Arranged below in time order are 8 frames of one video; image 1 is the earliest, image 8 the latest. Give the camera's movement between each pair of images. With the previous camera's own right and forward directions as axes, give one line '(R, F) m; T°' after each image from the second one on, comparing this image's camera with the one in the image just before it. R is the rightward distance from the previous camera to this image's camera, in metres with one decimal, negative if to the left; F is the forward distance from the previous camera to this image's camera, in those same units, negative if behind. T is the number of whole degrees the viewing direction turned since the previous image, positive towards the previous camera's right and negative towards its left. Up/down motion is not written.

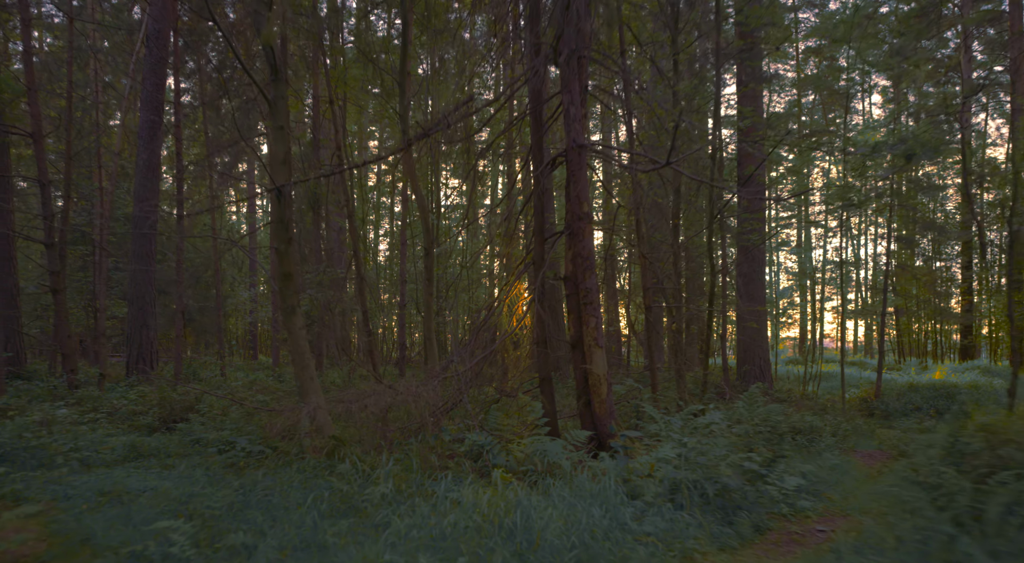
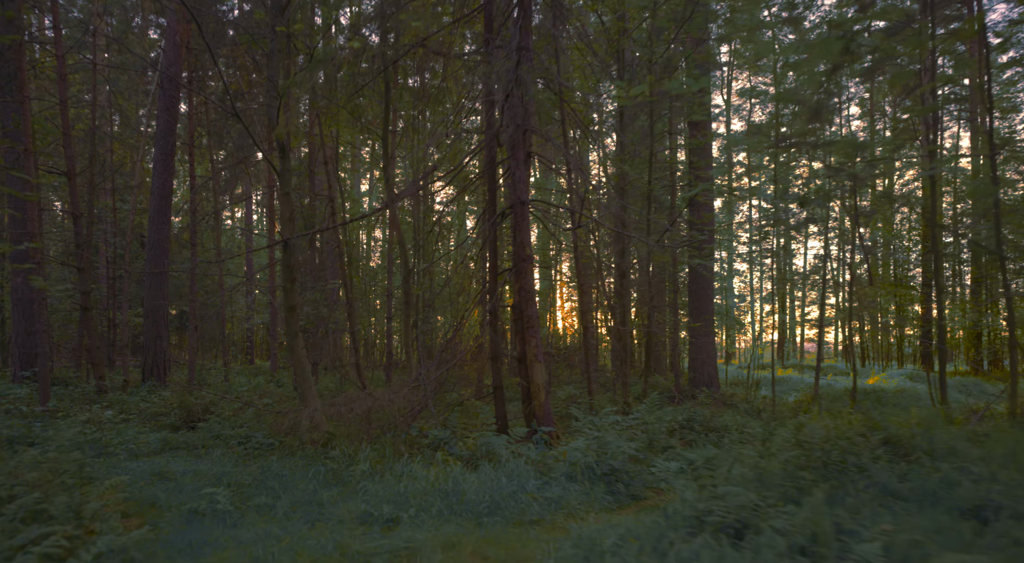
(+0.4, -1.7) m; +1°
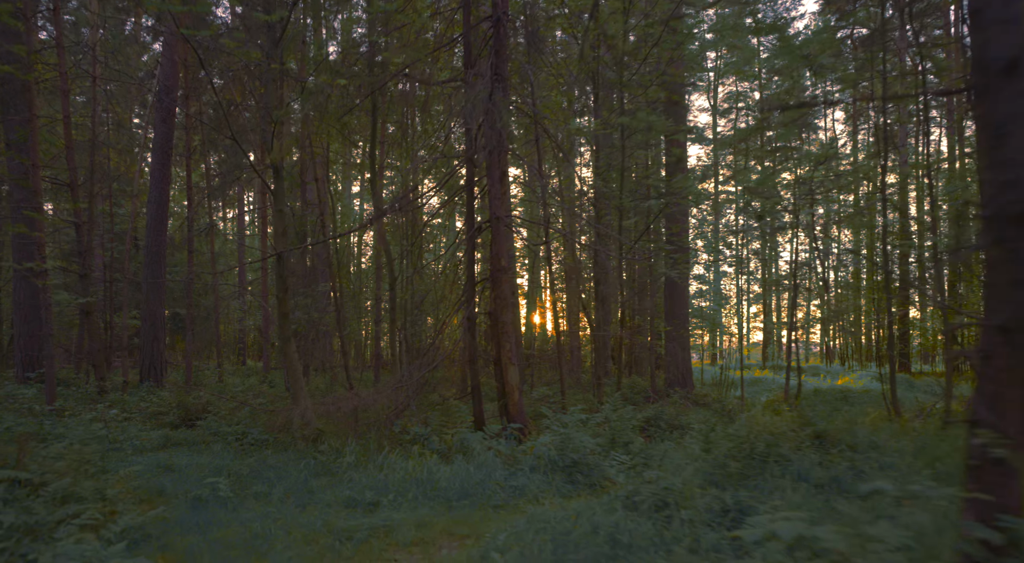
(+0.2, -0.7) m; +1°
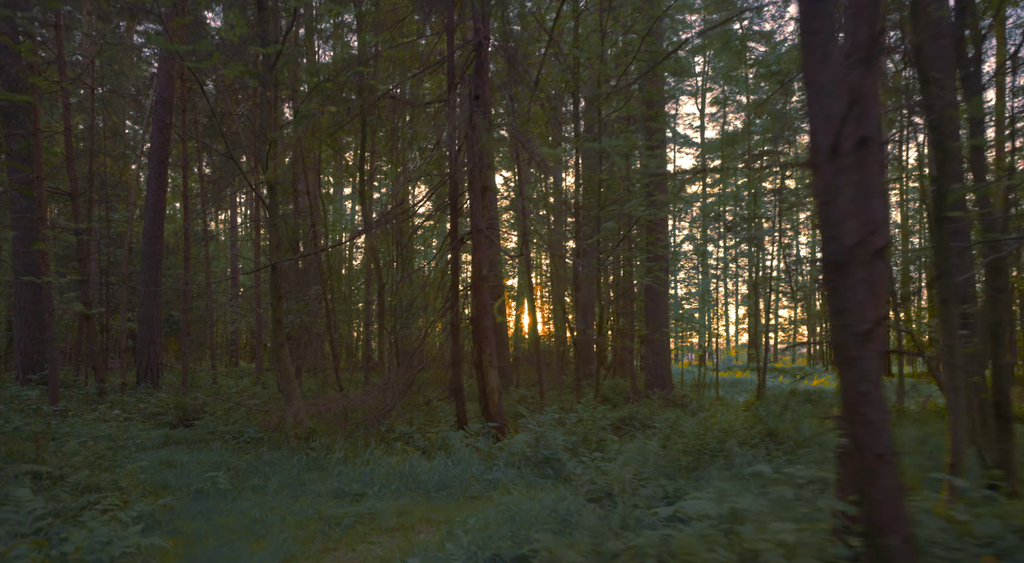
(+0.2, -0.6) m; +1°
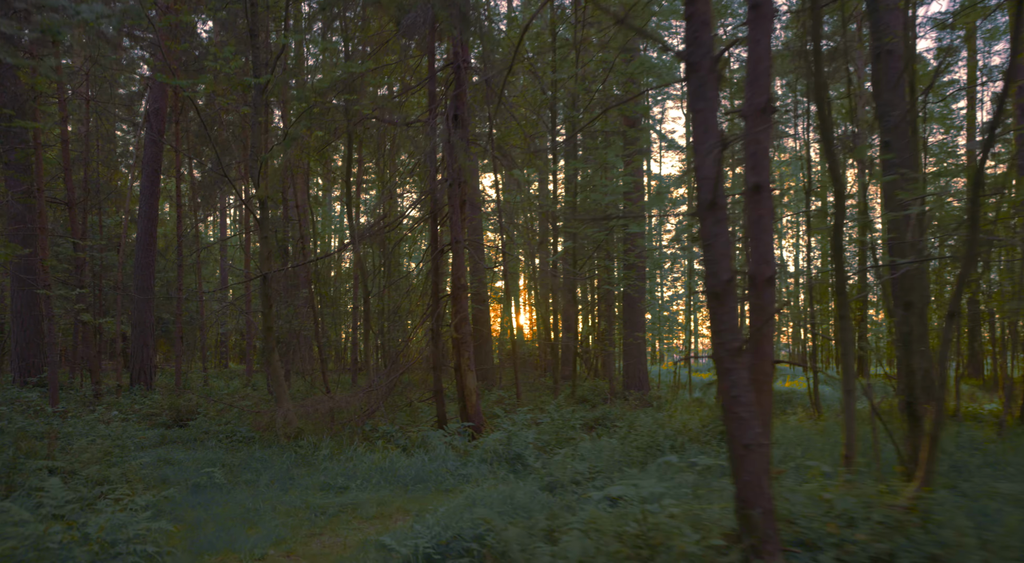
(+0.2, -0.6) m; +1°
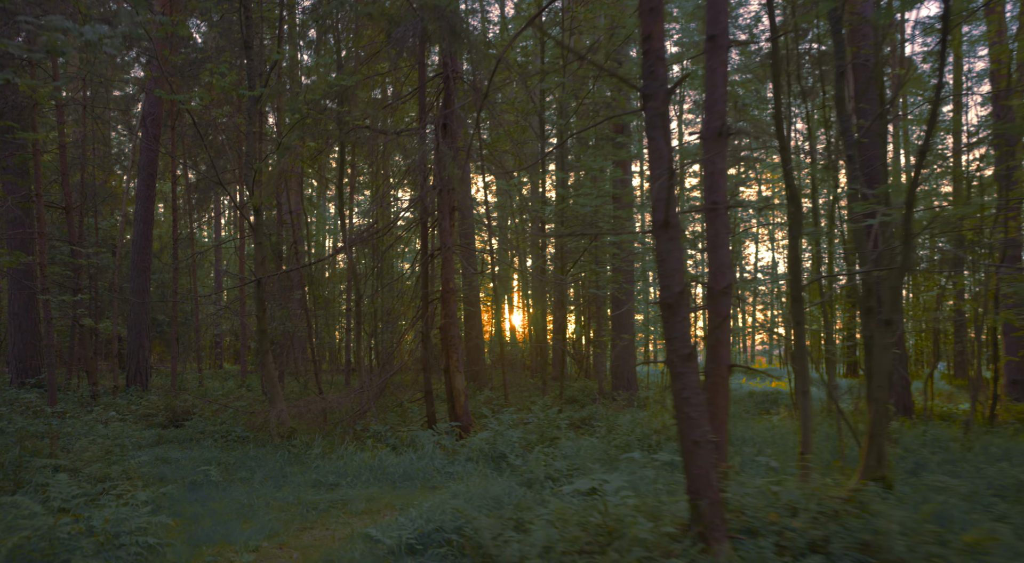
(+0.1, -0.3) m; 0°
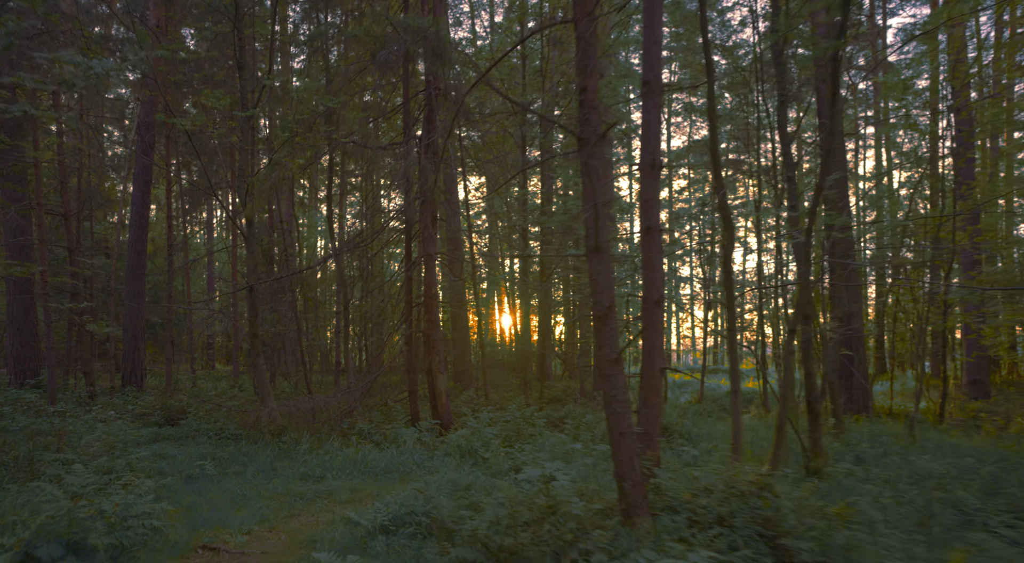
(+0.2, -0.6) m; +1°
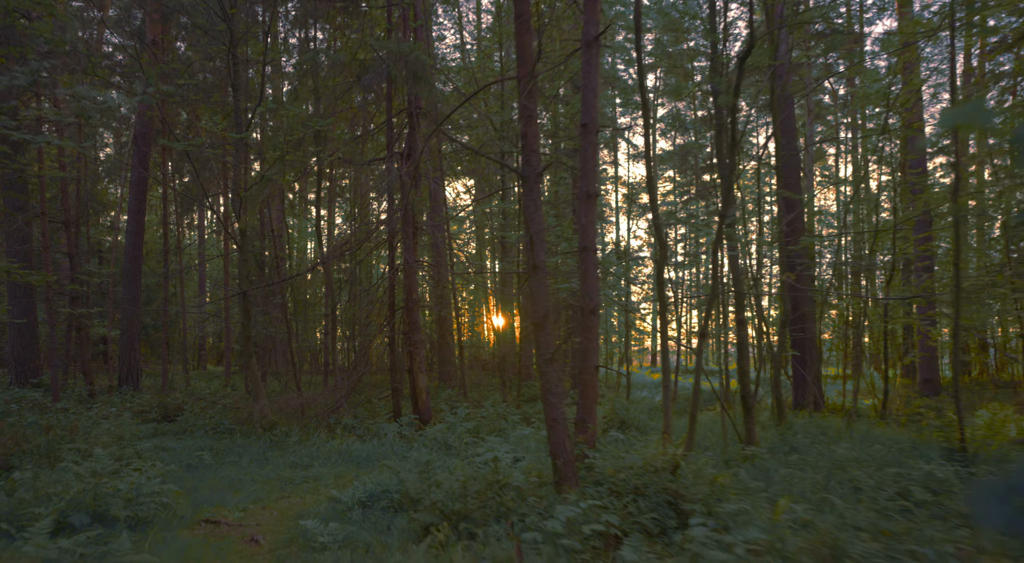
(+0.3, -0.9) m; +1°
